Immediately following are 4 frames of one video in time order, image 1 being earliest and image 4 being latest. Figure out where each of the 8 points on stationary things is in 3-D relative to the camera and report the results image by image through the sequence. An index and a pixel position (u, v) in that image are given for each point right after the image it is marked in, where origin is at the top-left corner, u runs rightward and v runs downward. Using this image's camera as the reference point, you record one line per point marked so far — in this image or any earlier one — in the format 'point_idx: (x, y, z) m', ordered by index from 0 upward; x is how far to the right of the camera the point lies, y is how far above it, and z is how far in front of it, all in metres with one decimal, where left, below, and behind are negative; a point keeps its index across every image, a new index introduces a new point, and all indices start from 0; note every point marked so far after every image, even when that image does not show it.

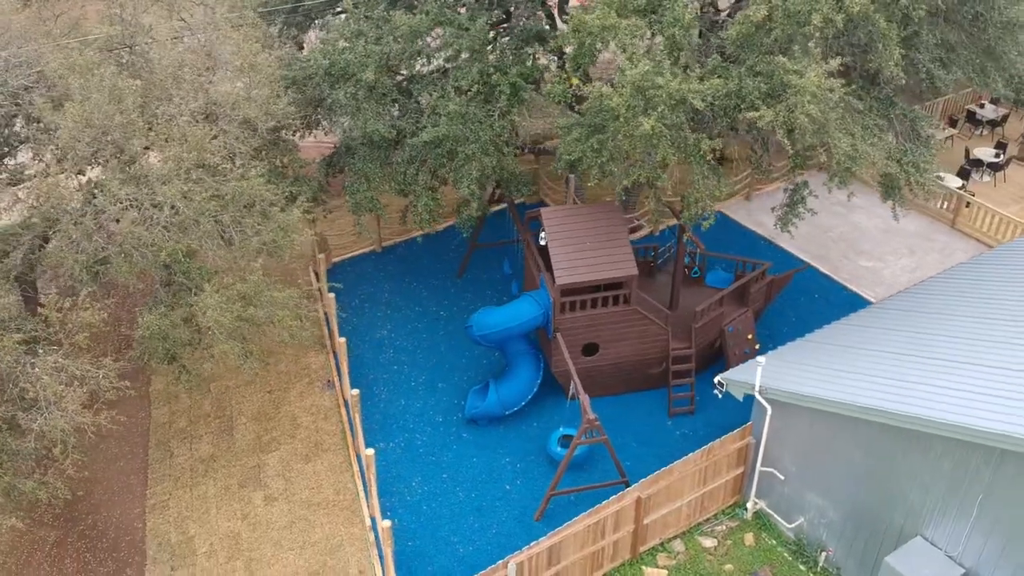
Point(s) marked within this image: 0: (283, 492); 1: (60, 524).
0: (-2.9, -2.6, +12.6) m
1: (-5.7, -3.0, +12.6) m
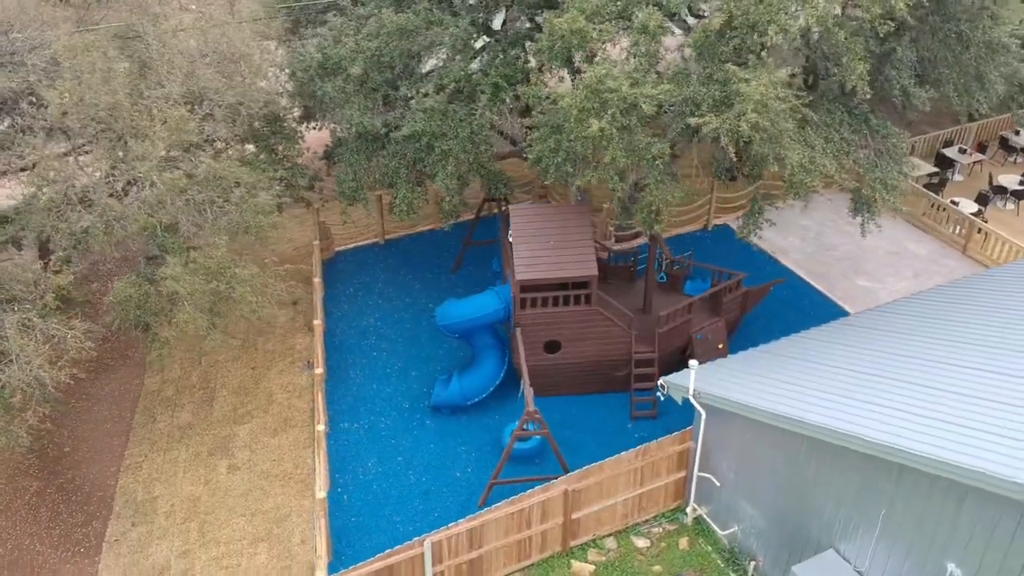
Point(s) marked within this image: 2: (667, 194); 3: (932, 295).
0: (-3.5, -2.3, +13.2) m
1: (-6.3, -2.5, +13.5) m
2: (+1.8, +1.1, +11.6) m
3: (+5.8, -0.1, +13.7) m
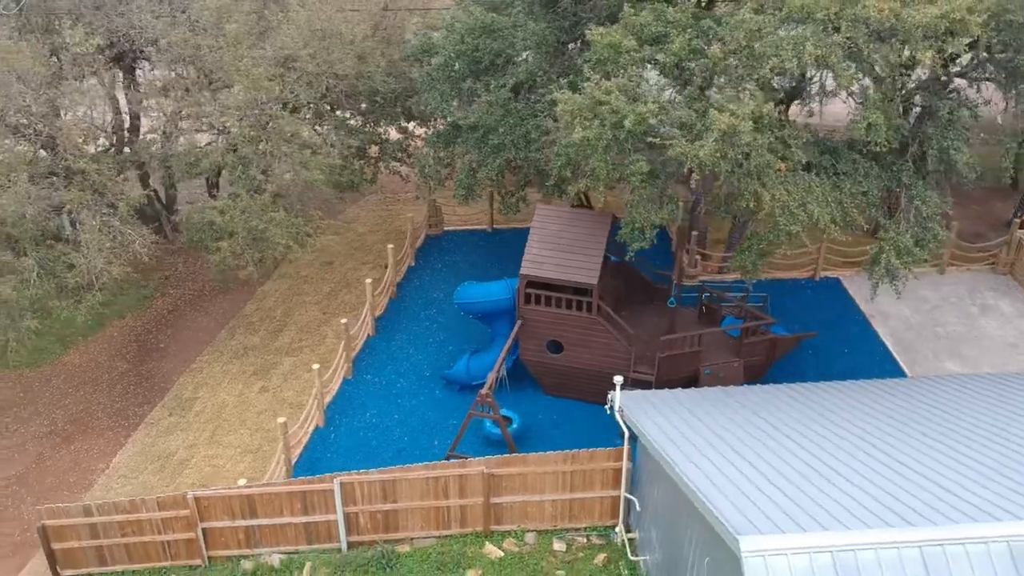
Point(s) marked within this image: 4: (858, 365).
0: (-3.5, -1.5, +14.9) m
1: (-6.1, -1.2, +16.1) m
2: (+1.6, +0.9, +11.7) m
3: (+5.7, -1.2, +12.4) m
4: (+5.1, -1.1, +14.9) m
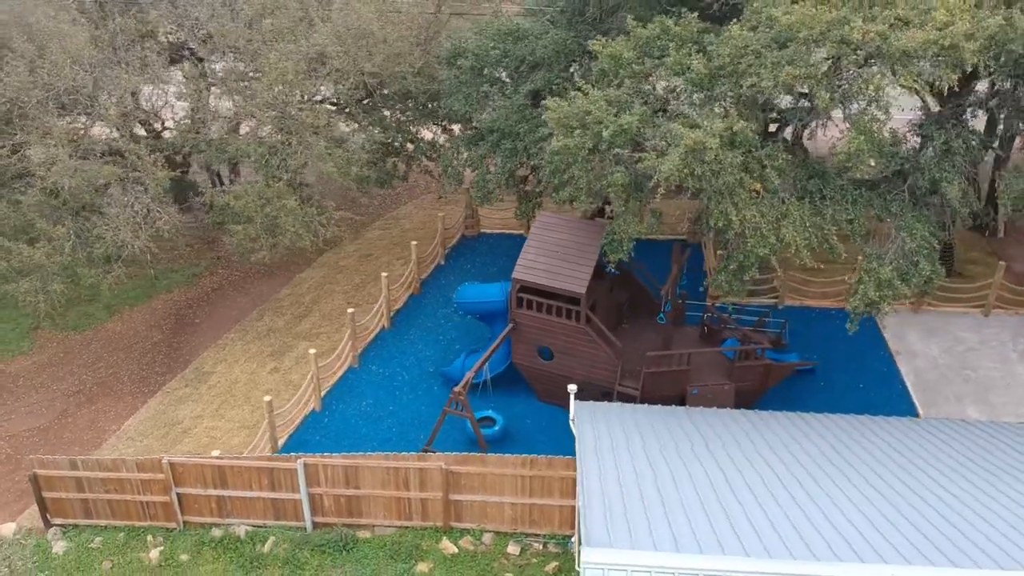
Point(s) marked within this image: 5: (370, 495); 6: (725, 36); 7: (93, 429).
0: (-3.5, -1.2, +15.5) m
1: (-5.8, -0.8, +17.0) m
2: (+1.4, +0.7, +11.6) m
3: (+5.3, -1.7, +11.8) m
4: (+5.1, -1.6, +14.3) m
5: (-1.7, -2.5, +12.1) m
6: (+2.4, +2.8, +11.3) m
7: (-6.1, -2.1, +14.6) m
